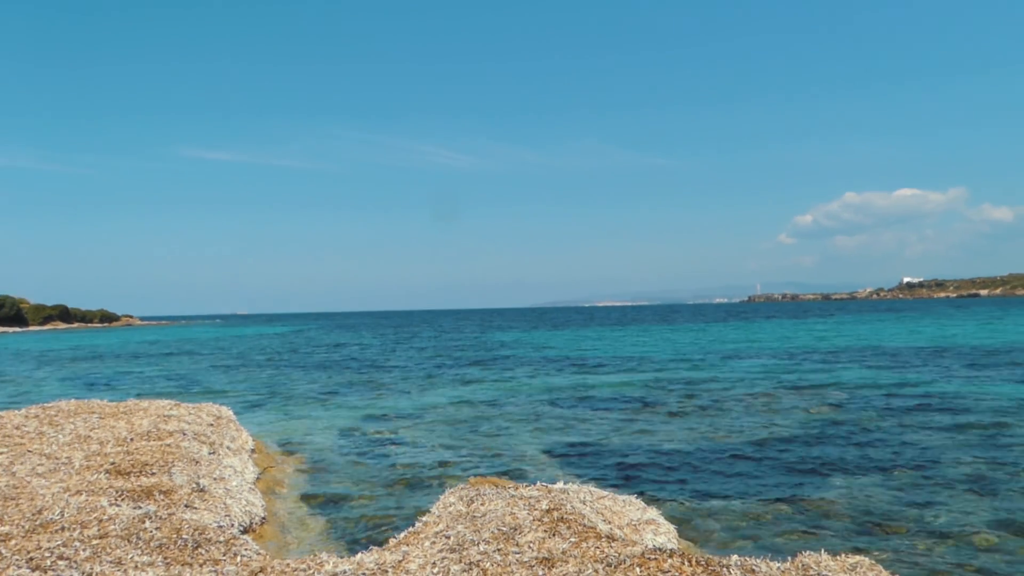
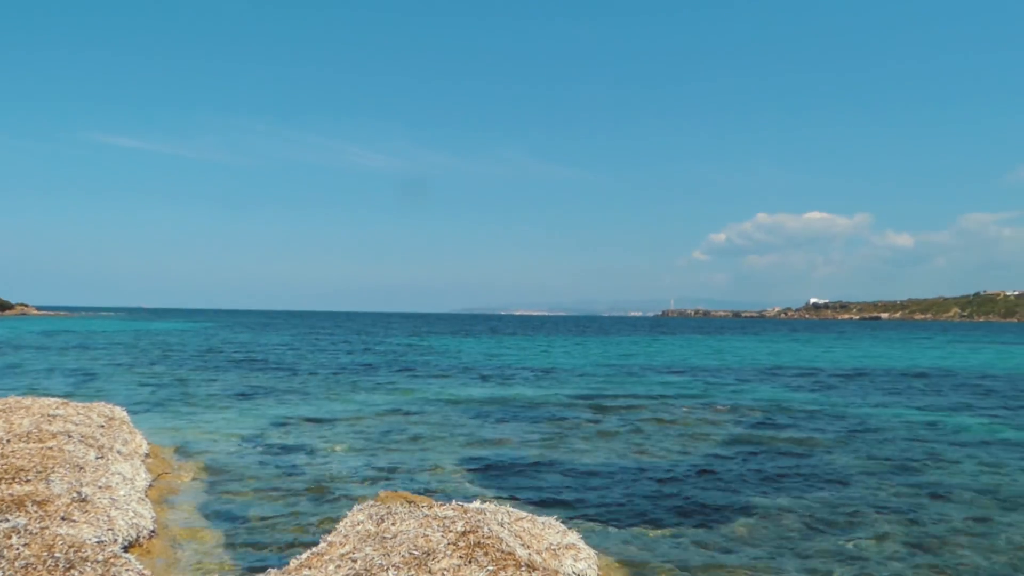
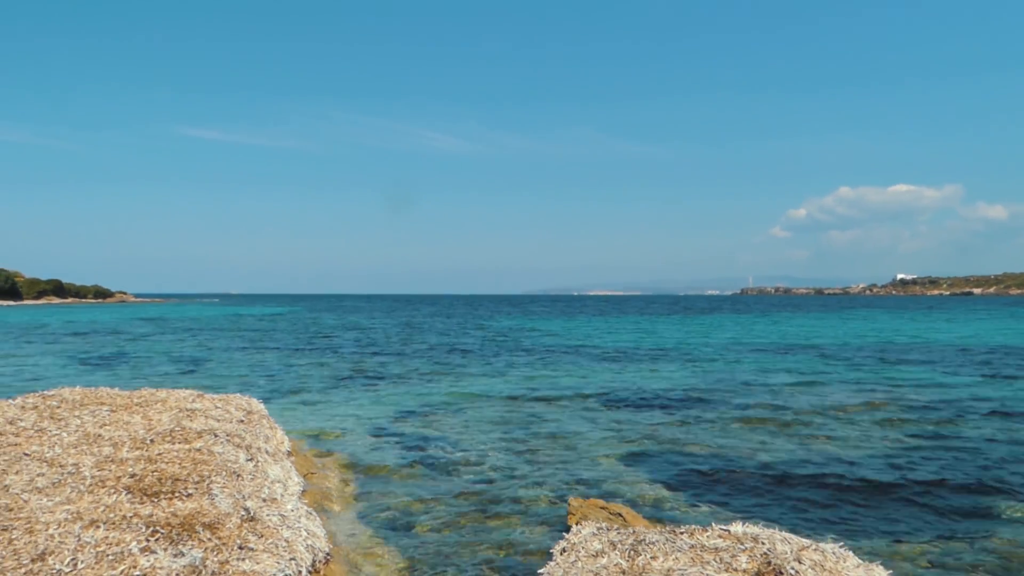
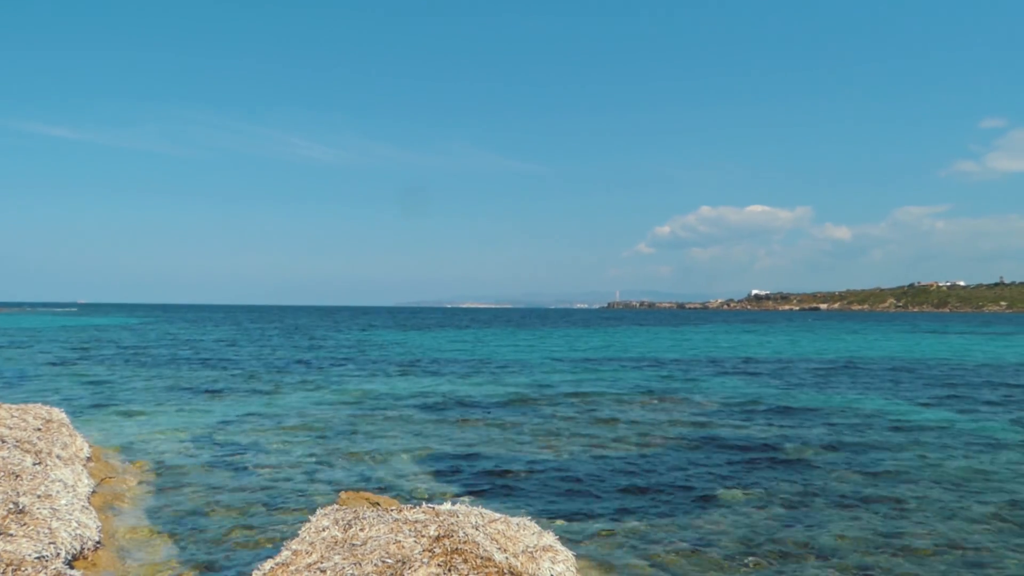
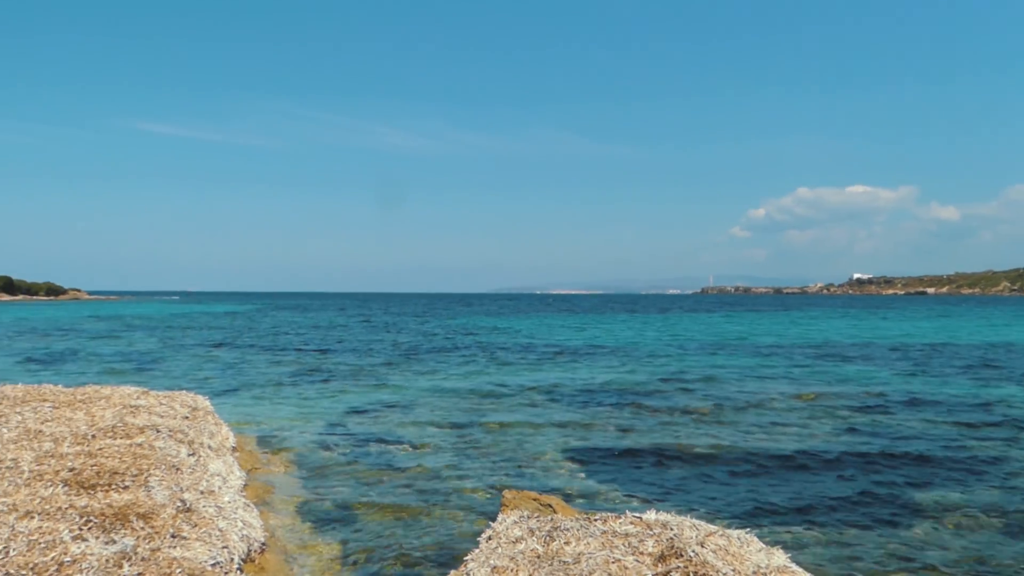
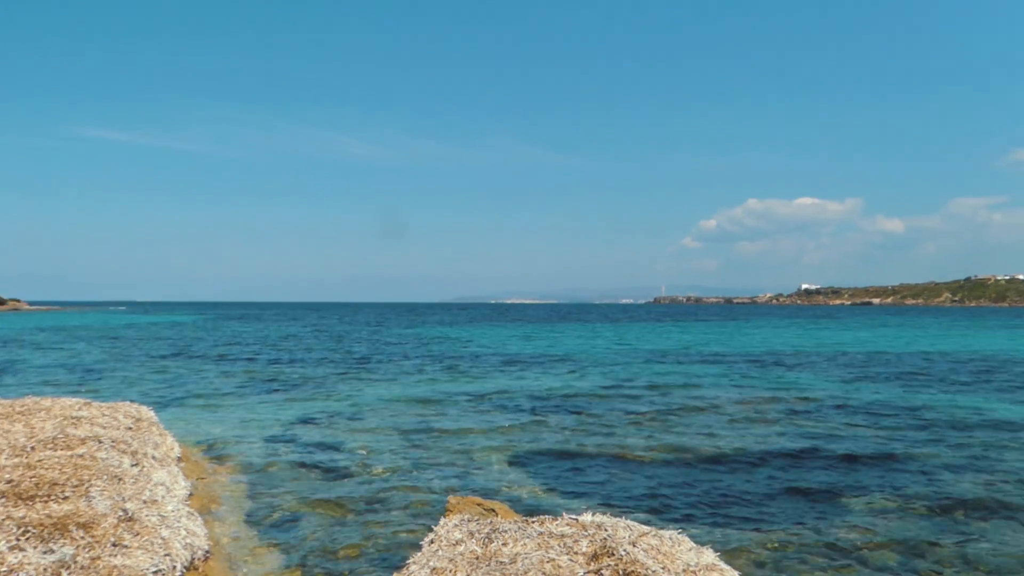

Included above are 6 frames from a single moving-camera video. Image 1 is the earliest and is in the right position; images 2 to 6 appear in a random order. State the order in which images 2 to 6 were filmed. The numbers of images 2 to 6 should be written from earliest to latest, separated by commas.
2, 4, 6, 5, 3
